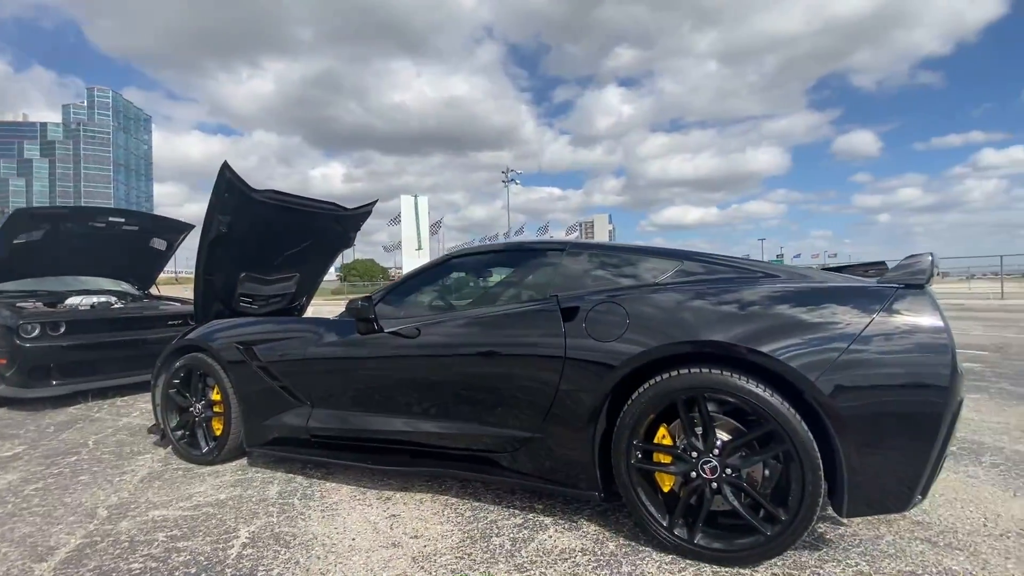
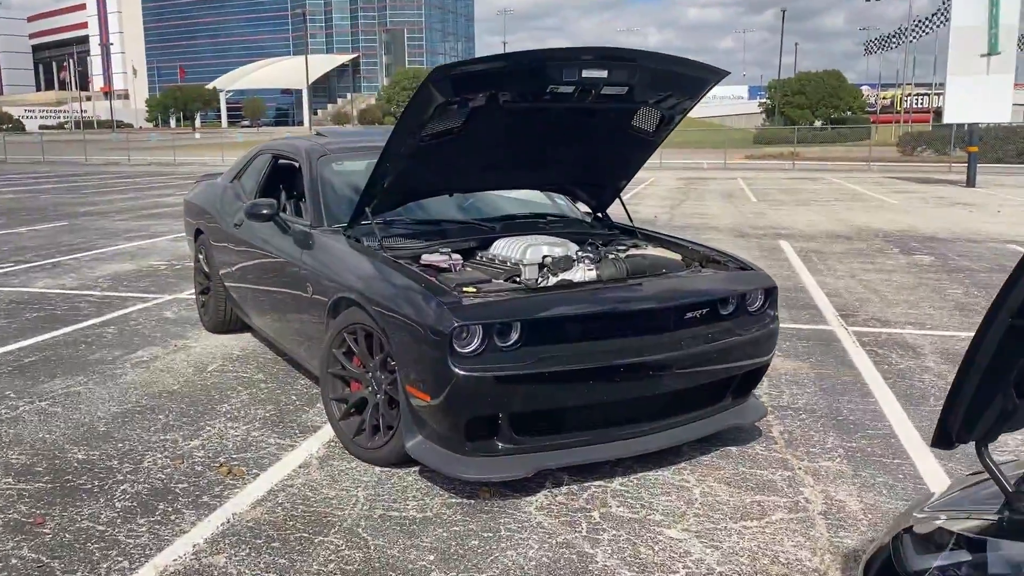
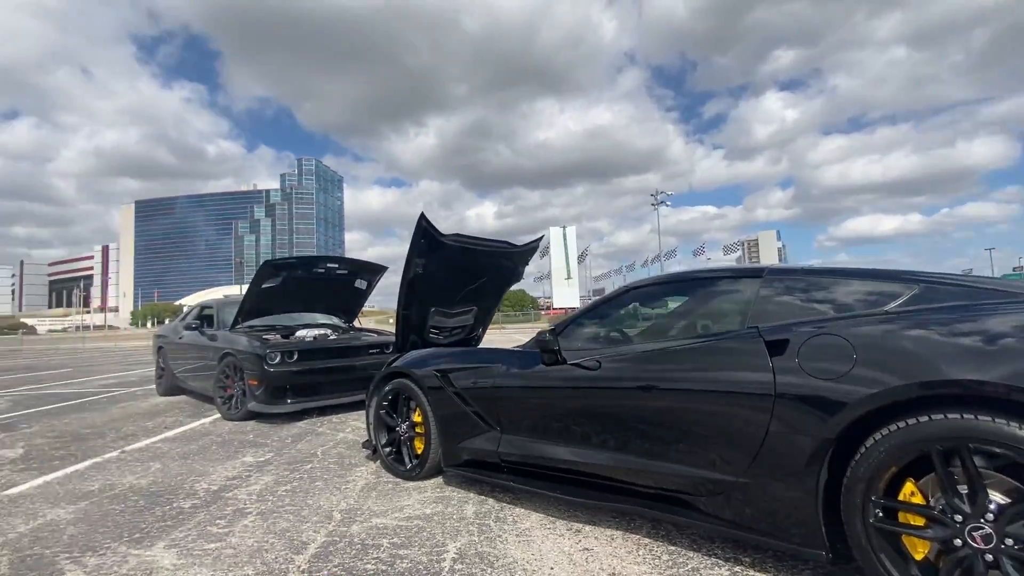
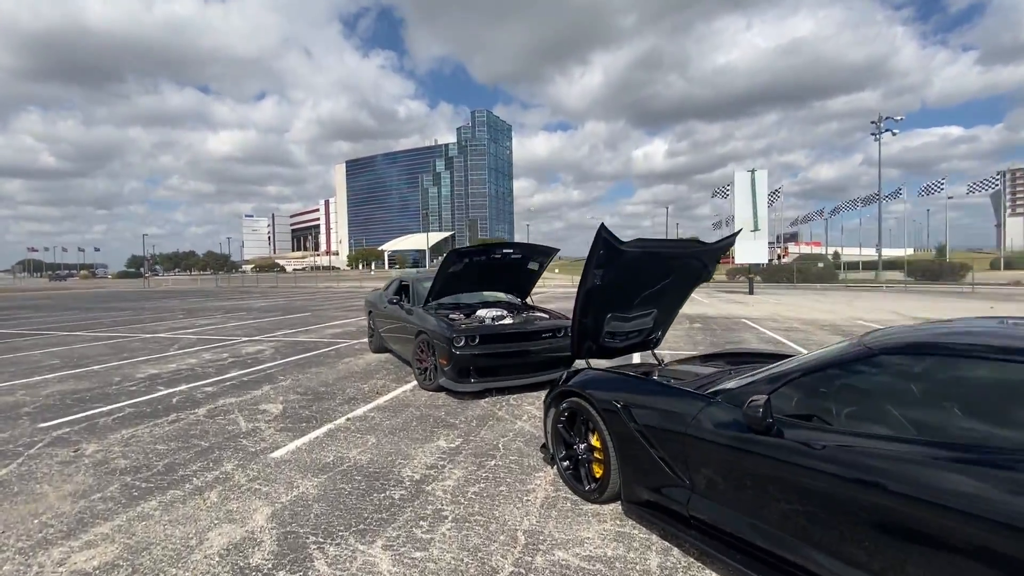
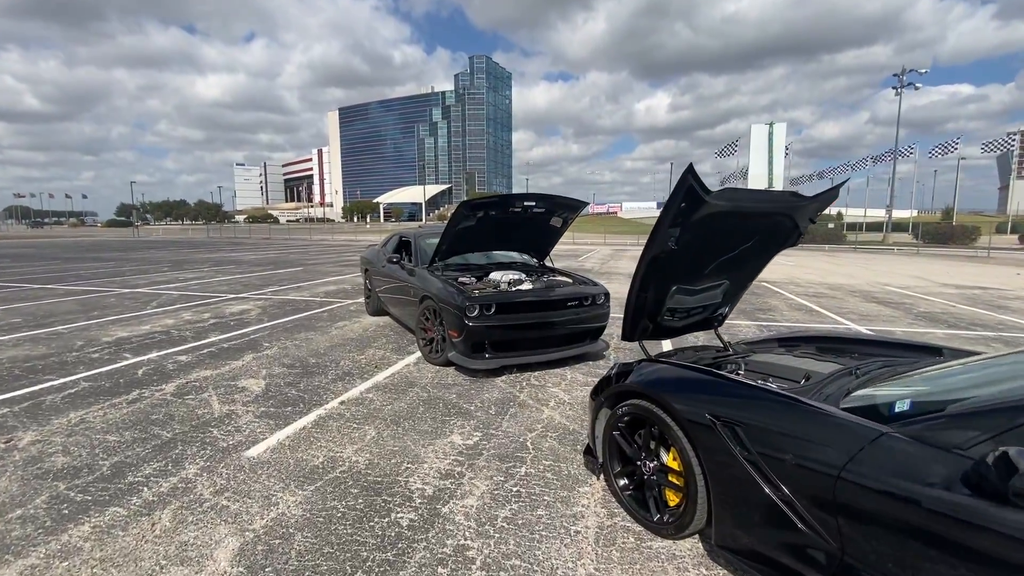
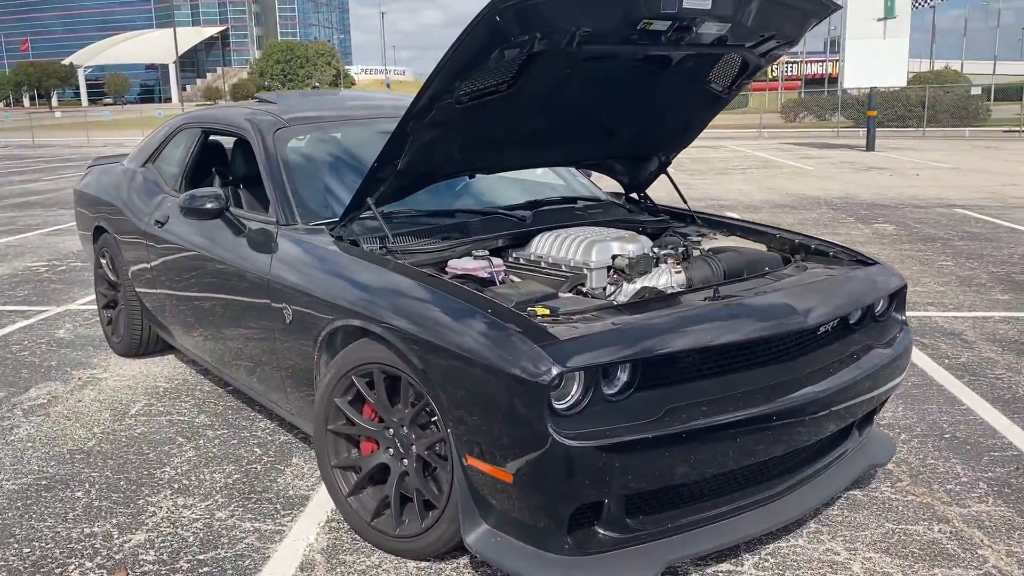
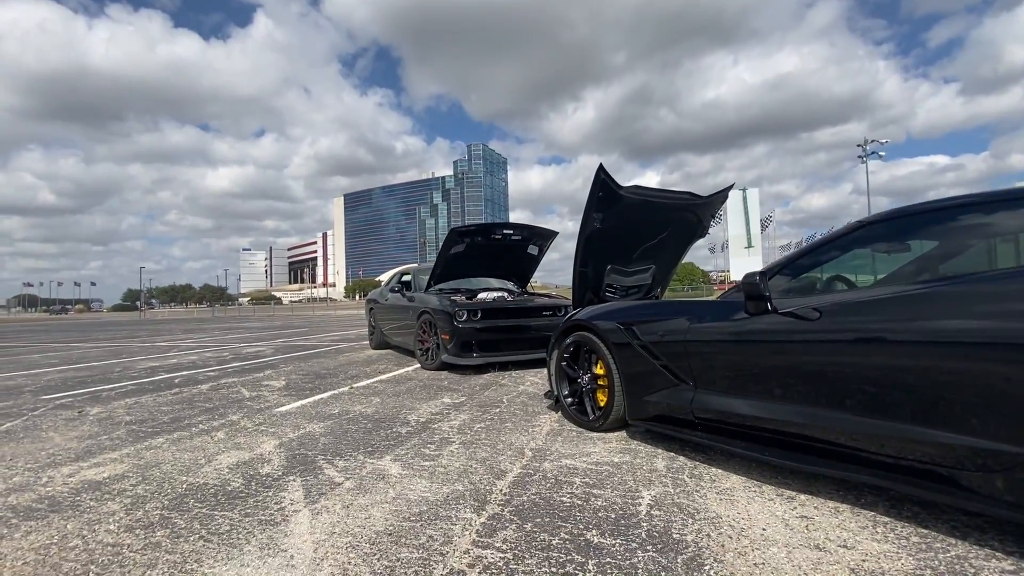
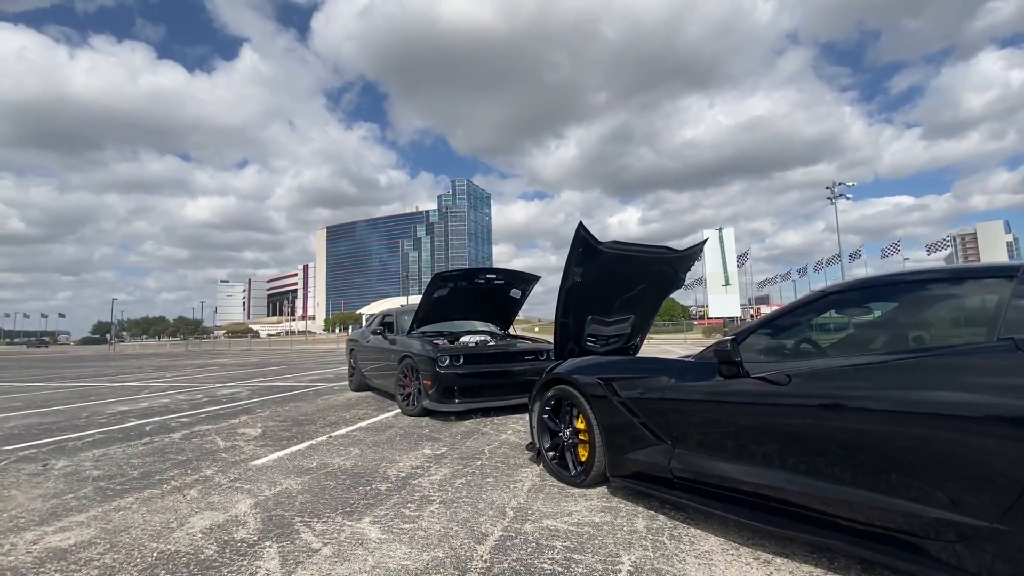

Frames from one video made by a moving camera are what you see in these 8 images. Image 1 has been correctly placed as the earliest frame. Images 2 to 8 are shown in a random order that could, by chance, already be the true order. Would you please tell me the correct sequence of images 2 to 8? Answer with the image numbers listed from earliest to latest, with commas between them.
3, 8, 7, 4, 5, 2, 6
